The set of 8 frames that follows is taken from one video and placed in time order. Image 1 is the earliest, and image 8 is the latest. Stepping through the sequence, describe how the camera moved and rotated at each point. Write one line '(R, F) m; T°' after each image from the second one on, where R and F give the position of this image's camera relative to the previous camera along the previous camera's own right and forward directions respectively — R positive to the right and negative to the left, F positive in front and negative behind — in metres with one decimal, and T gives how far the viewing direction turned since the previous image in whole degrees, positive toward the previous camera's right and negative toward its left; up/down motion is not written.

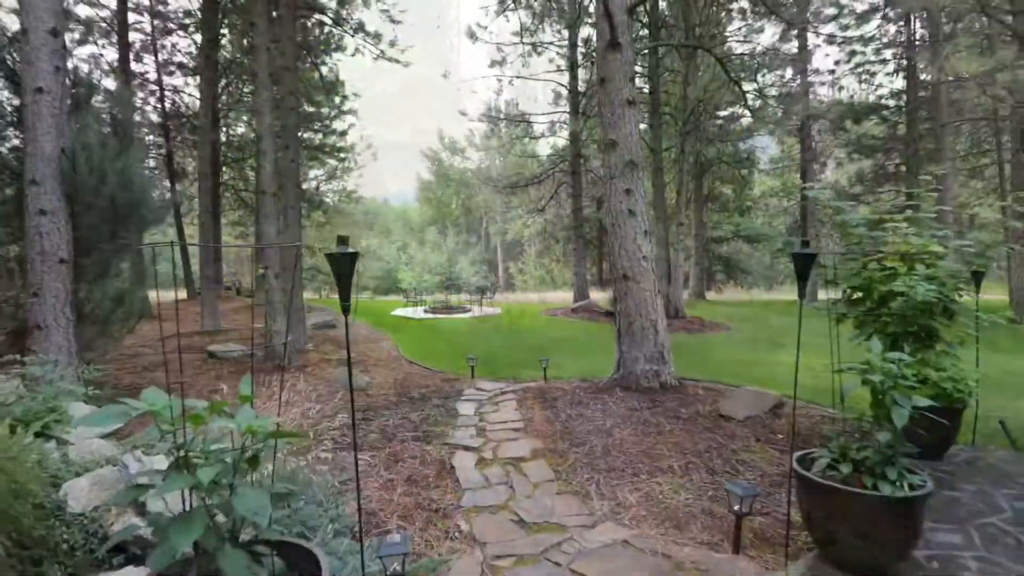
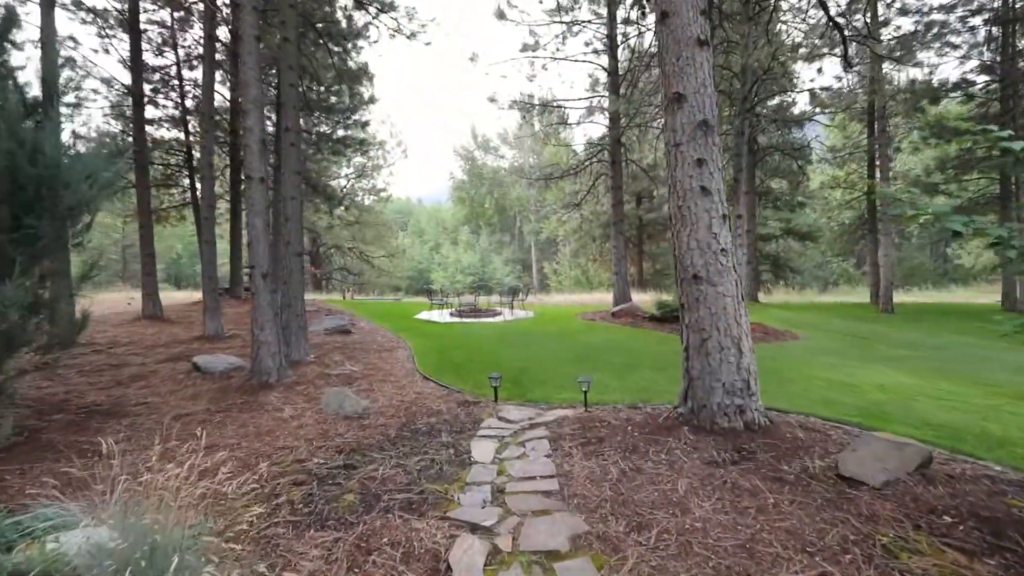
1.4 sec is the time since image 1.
(0.0, +1.0) m; -4°
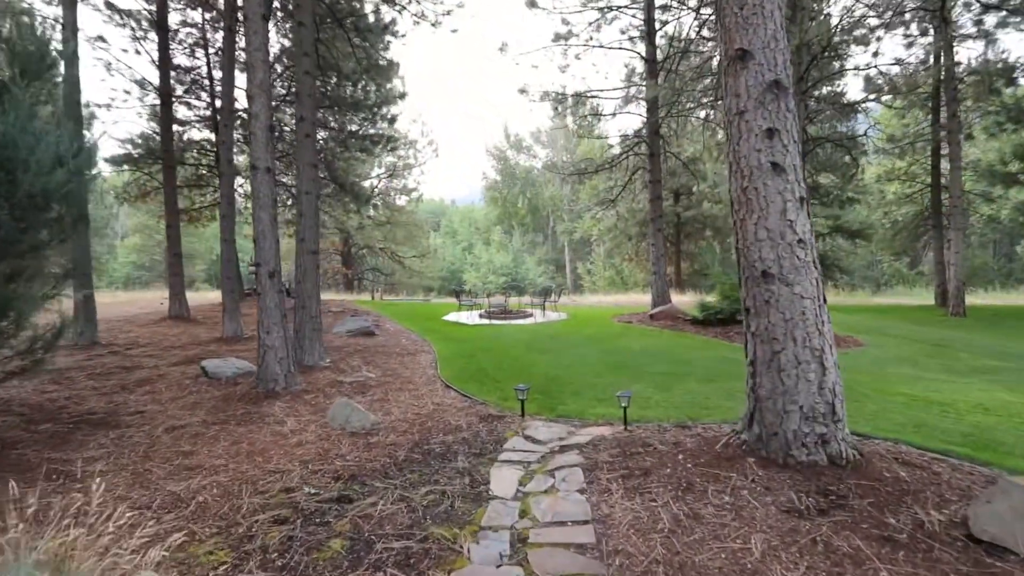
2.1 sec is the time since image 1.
(0.0, +0.5) m; -4°
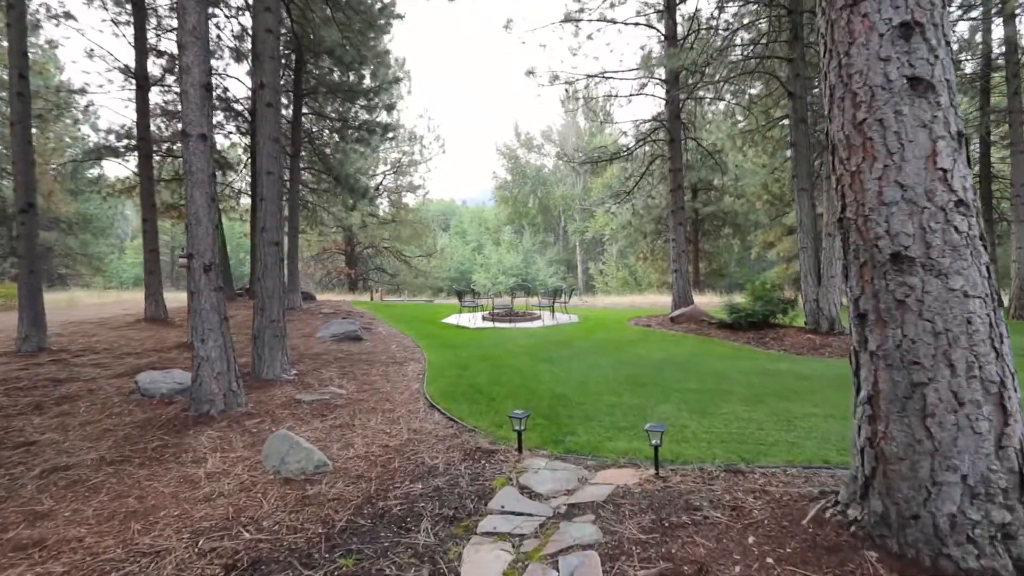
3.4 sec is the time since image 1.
(+0.1, +0.9) m; -1°
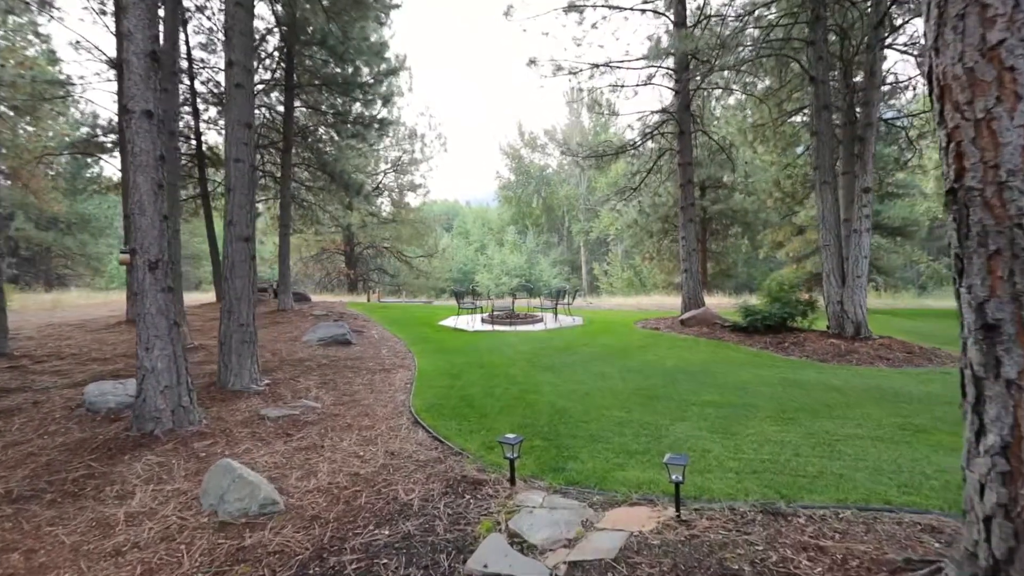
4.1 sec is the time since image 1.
(+0.1, +0.5) m; 0°
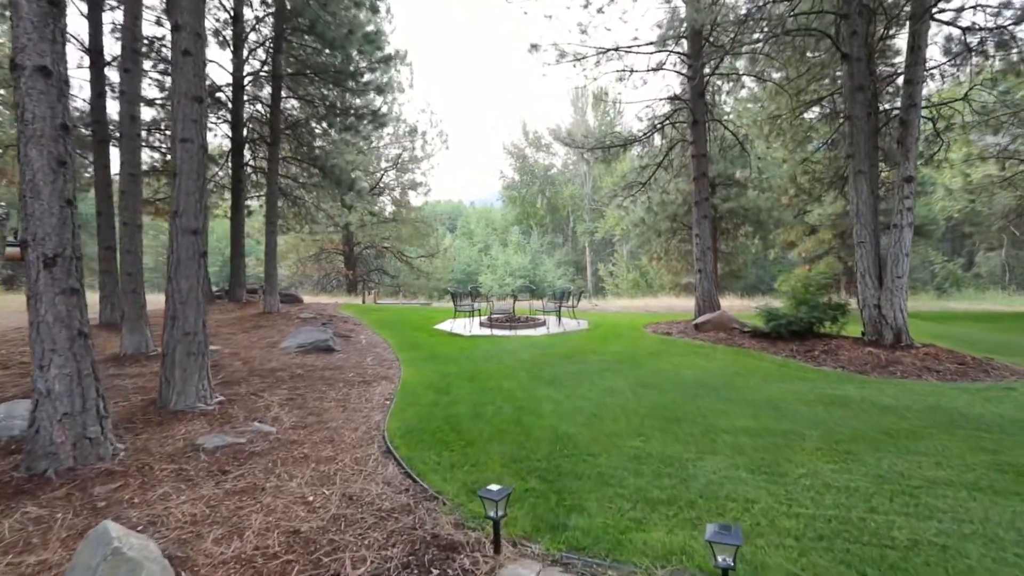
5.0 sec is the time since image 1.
(+0.1, +0.7) m; -1°
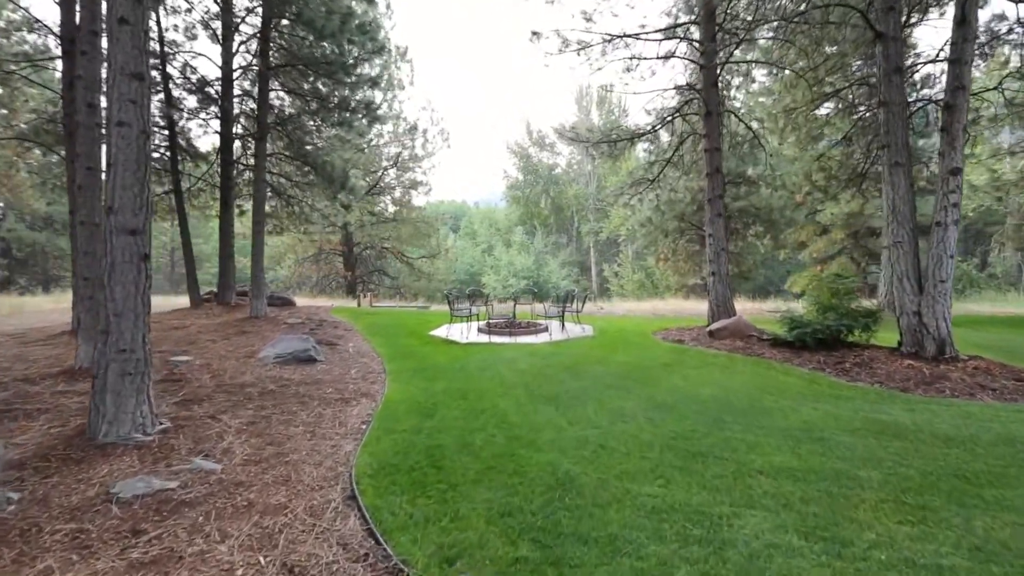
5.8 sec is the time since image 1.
(+0.1, +0.6) m; 0°
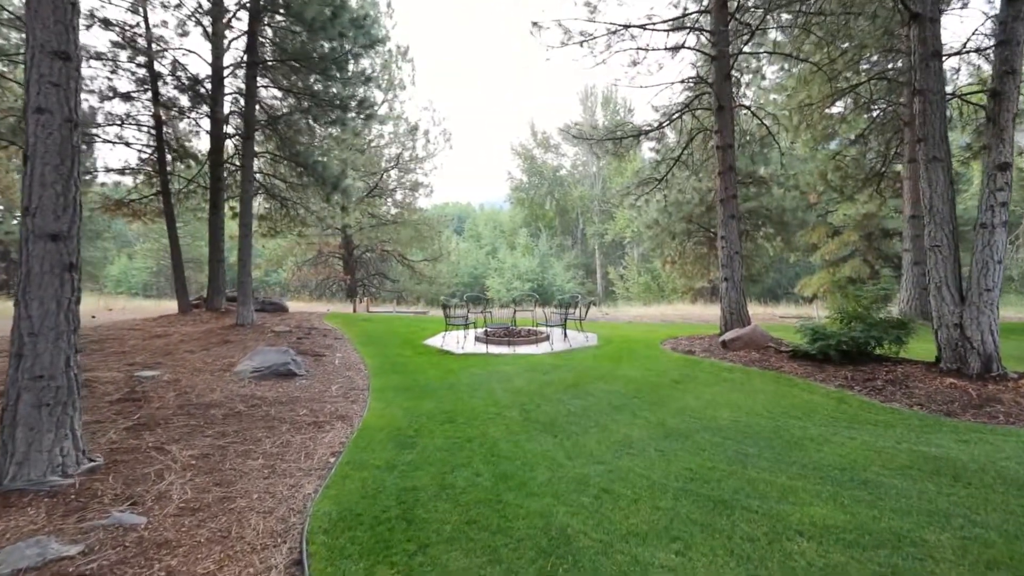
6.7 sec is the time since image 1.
(+0.1, +0.5) m; -1°
